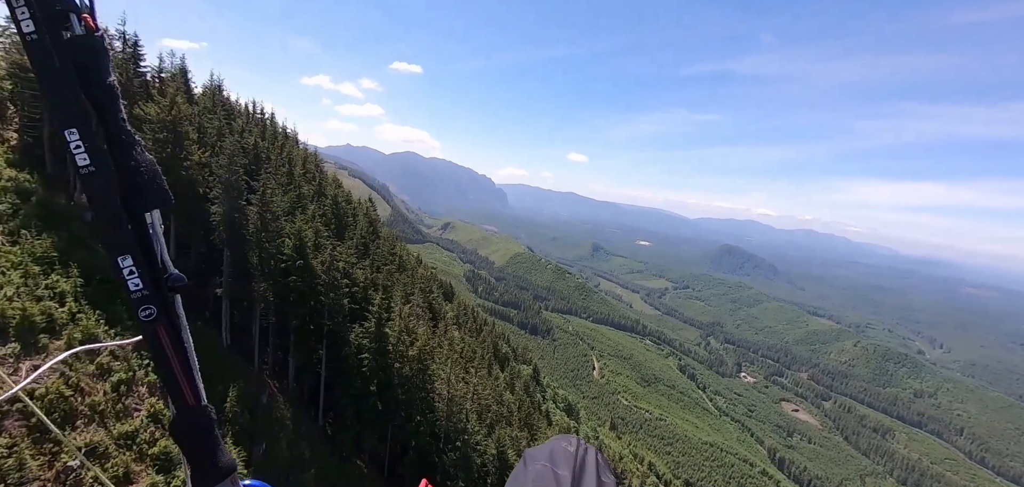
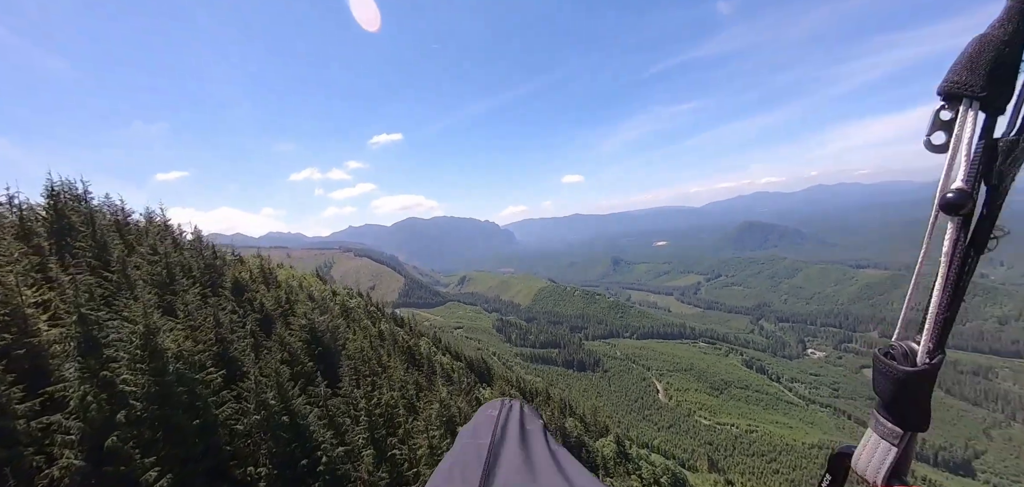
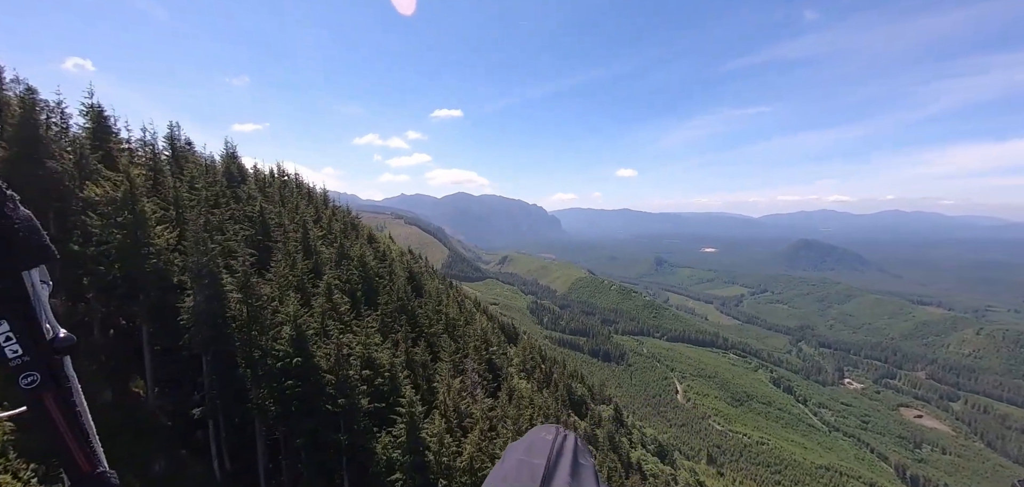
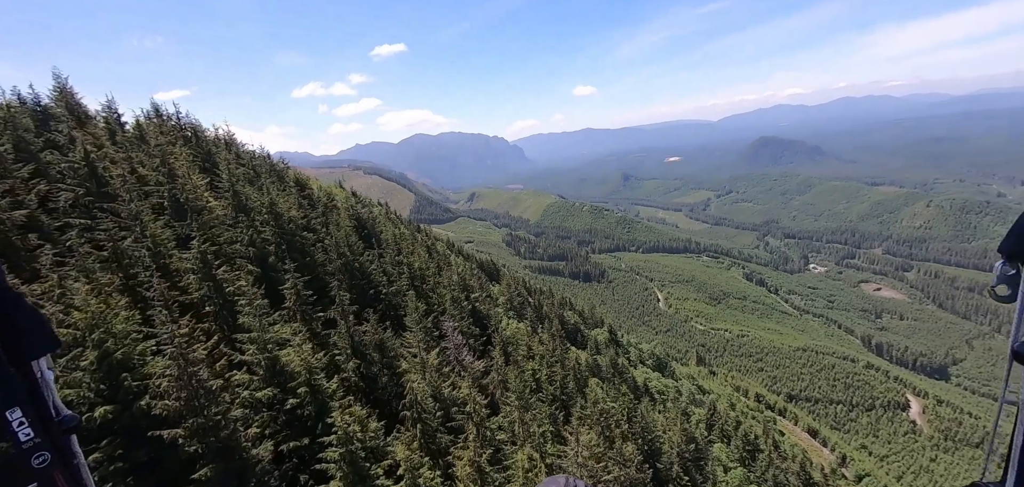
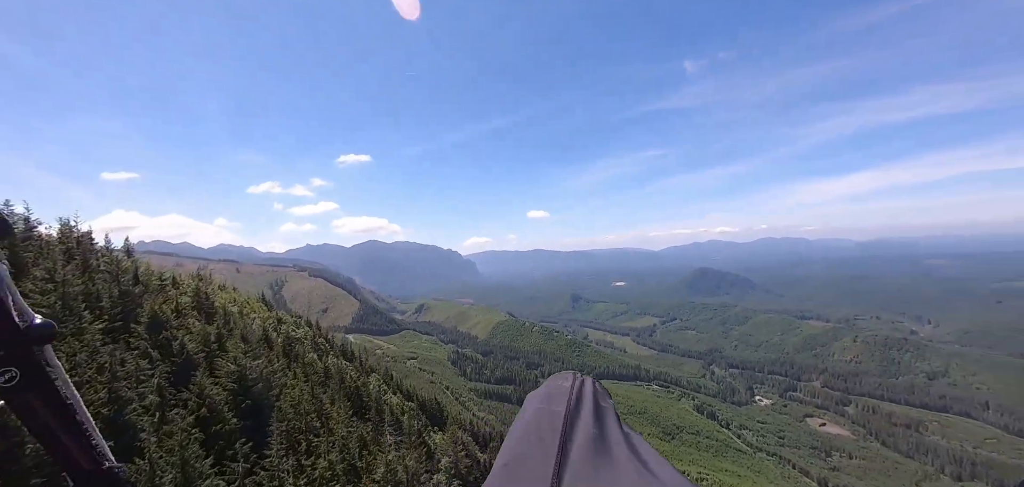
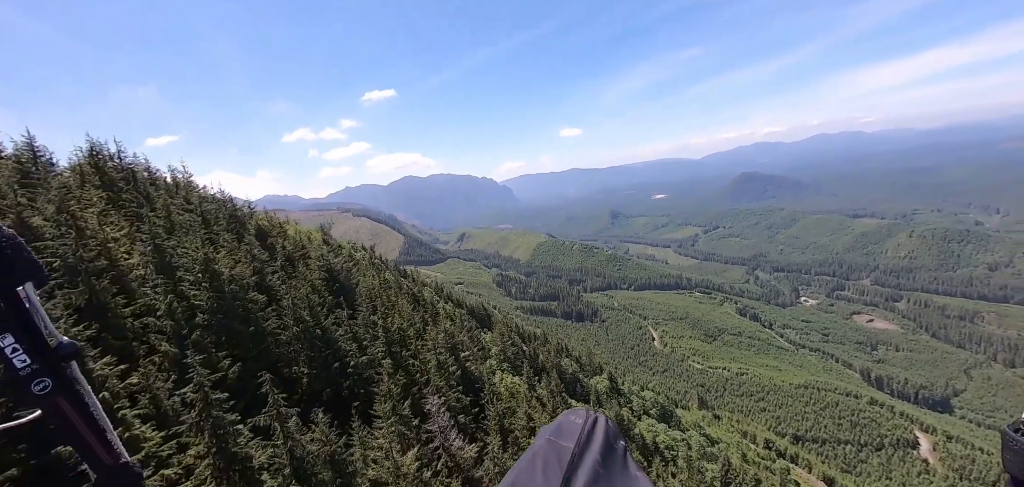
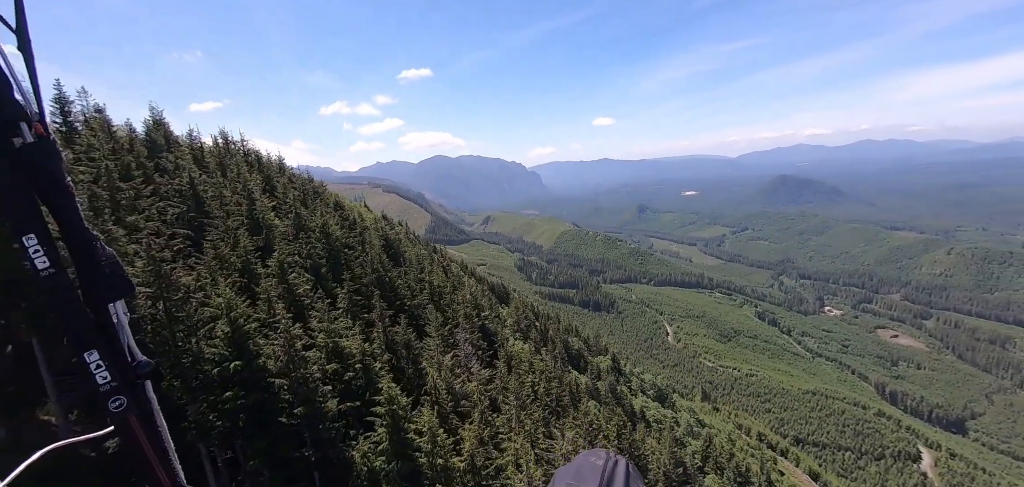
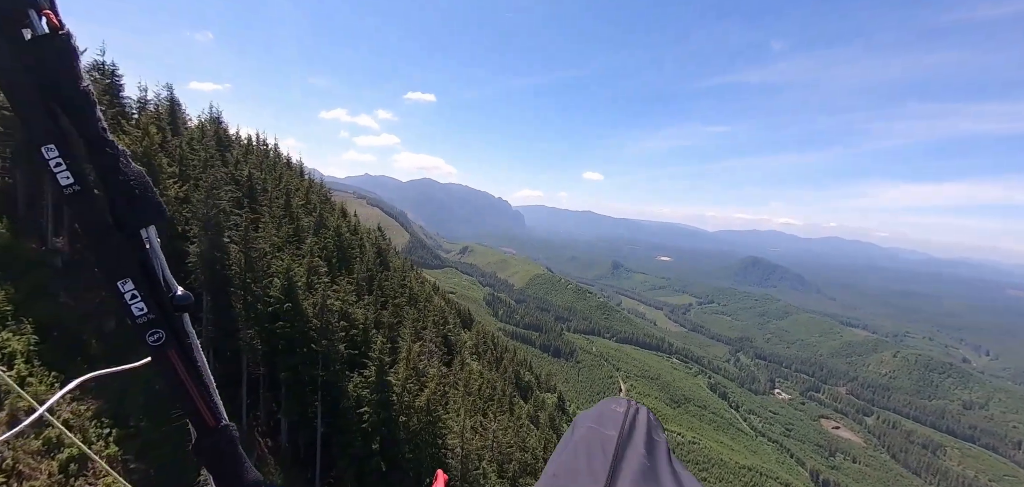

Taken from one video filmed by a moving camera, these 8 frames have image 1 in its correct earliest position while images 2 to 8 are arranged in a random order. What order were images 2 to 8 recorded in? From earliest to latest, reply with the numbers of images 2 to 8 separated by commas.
8, 3, 7, 4, 6, 2, 5
